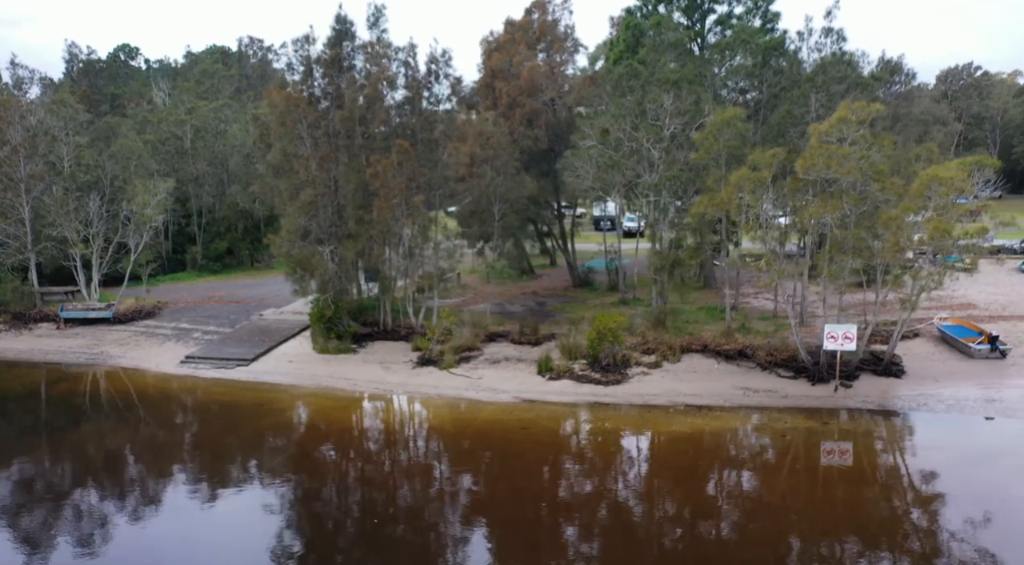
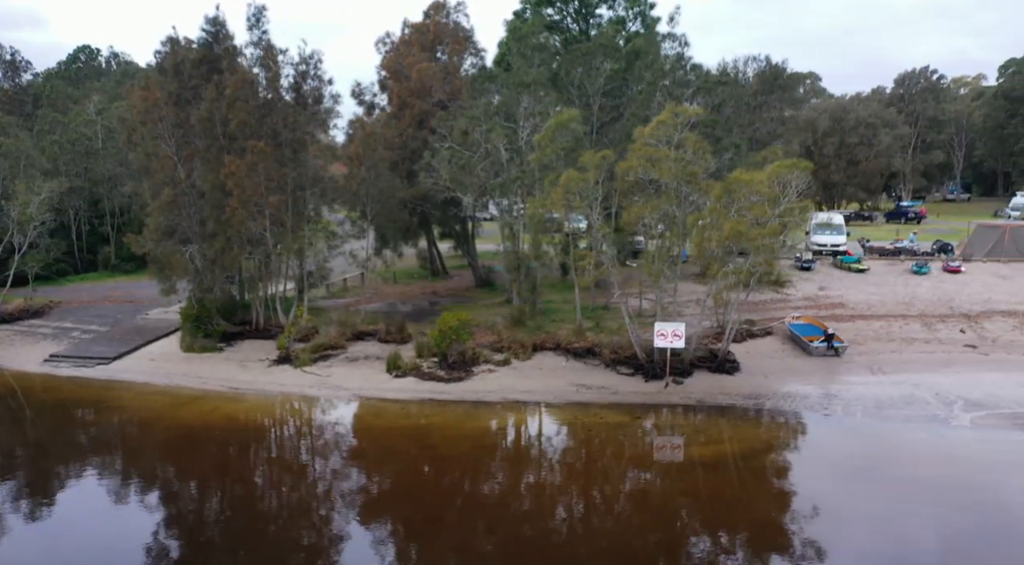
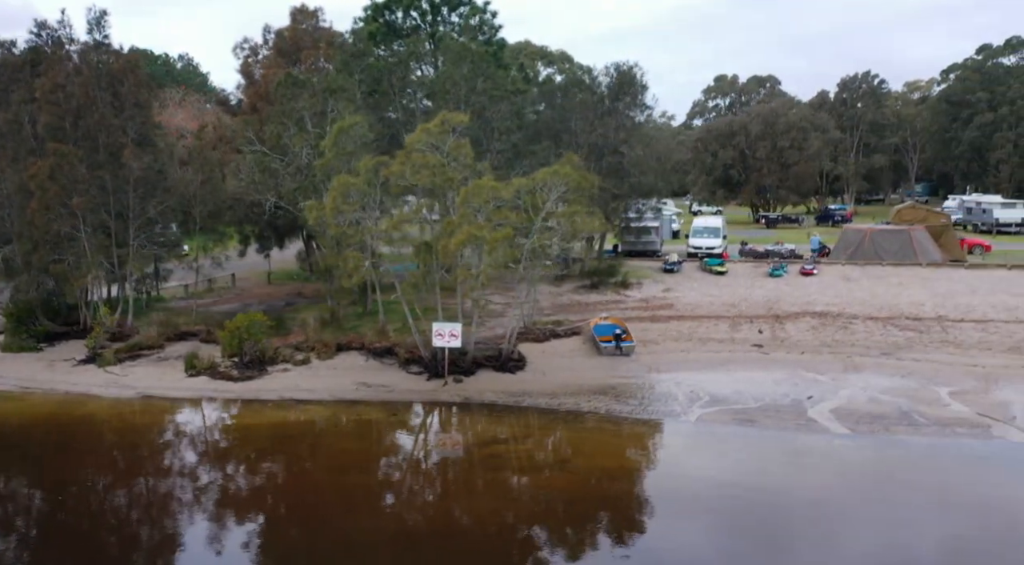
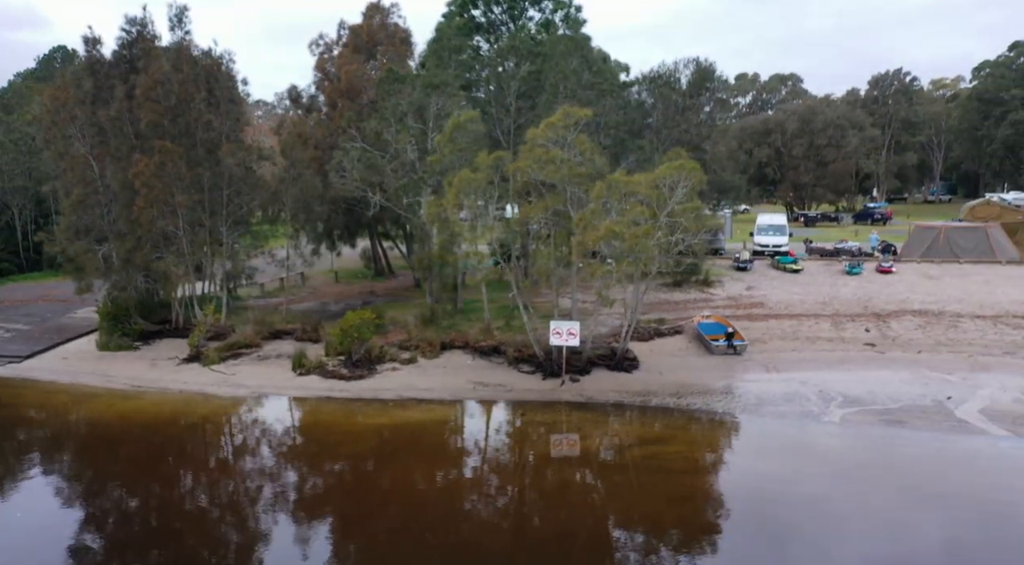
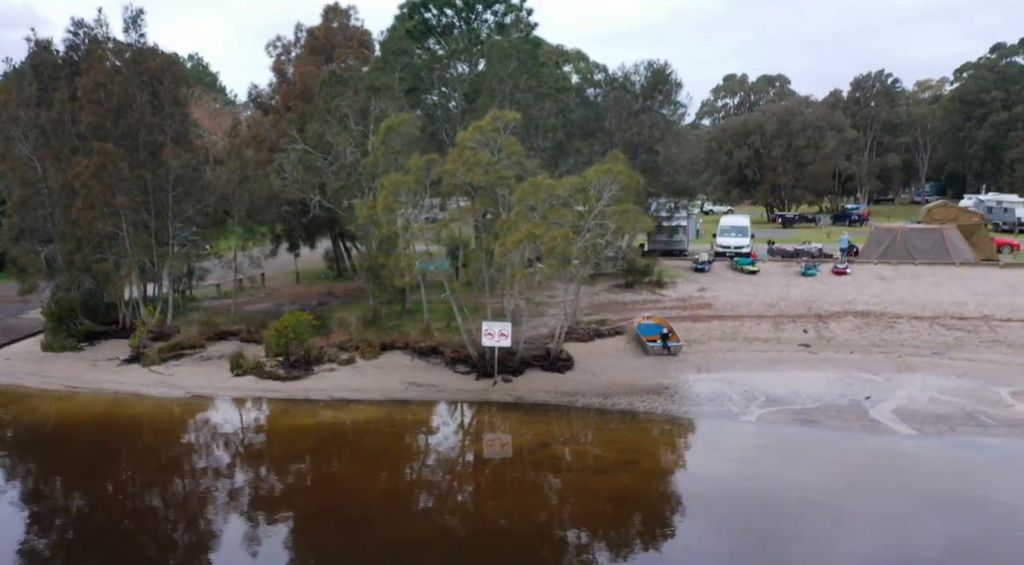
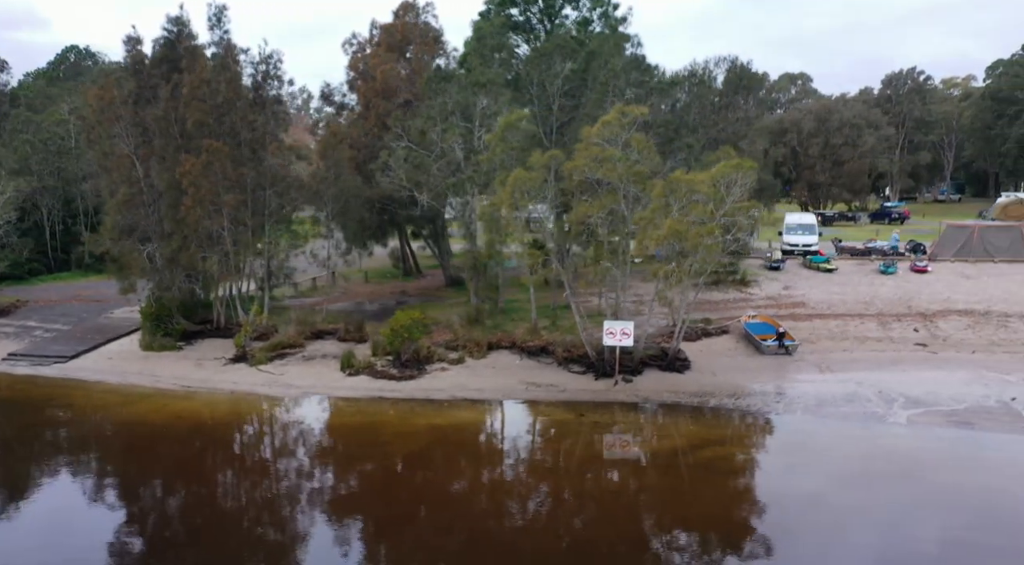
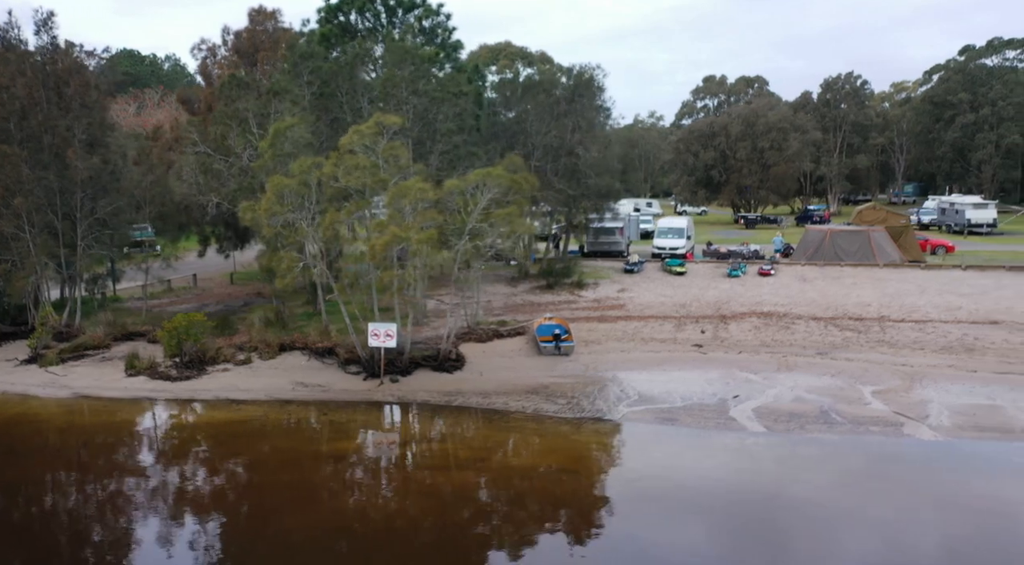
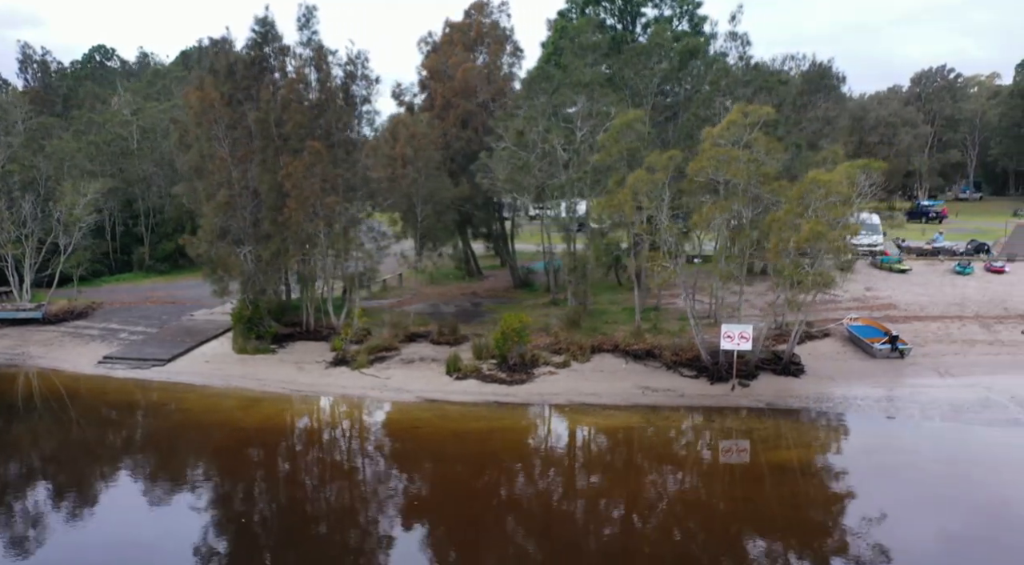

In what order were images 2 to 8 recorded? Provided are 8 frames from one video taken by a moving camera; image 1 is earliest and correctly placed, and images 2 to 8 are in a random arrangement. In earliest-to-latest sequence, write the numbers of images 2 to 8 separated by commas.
8, 2, 6, 4, 5, 3, 7
